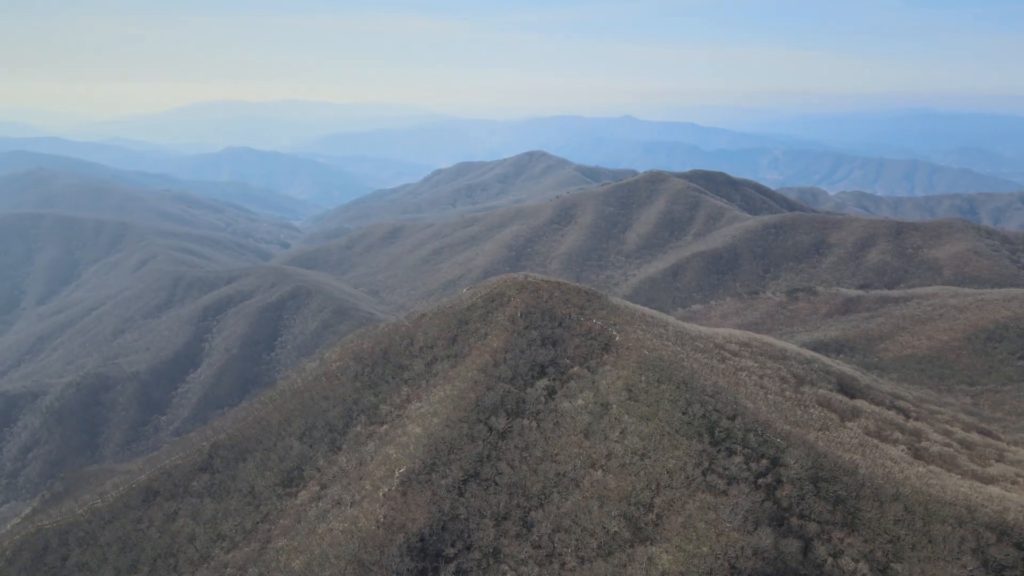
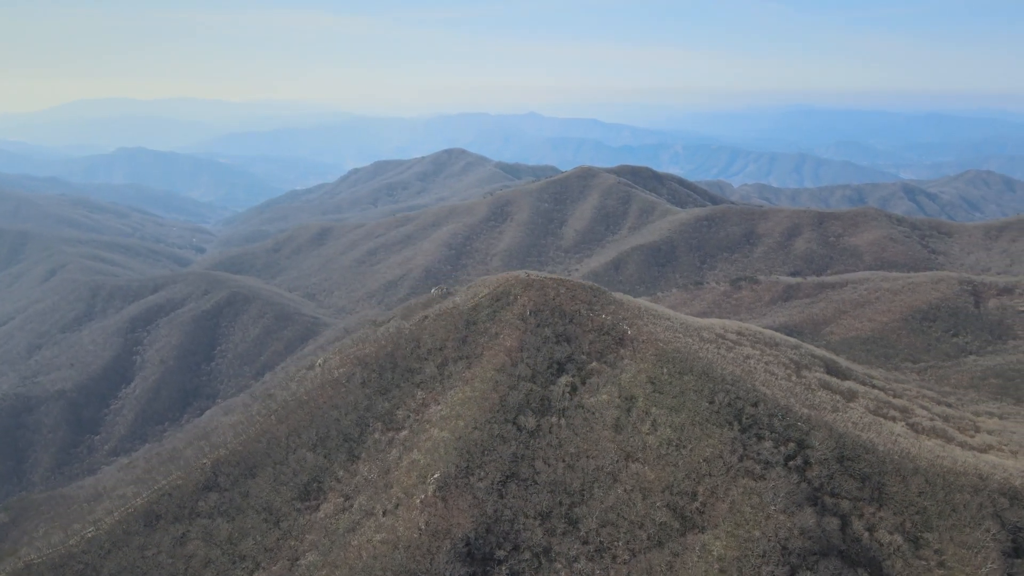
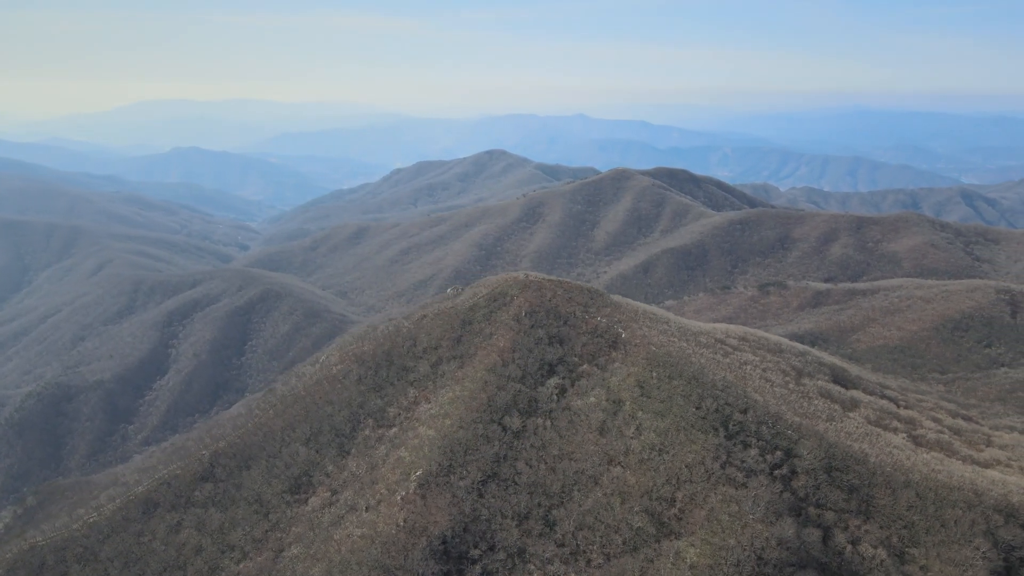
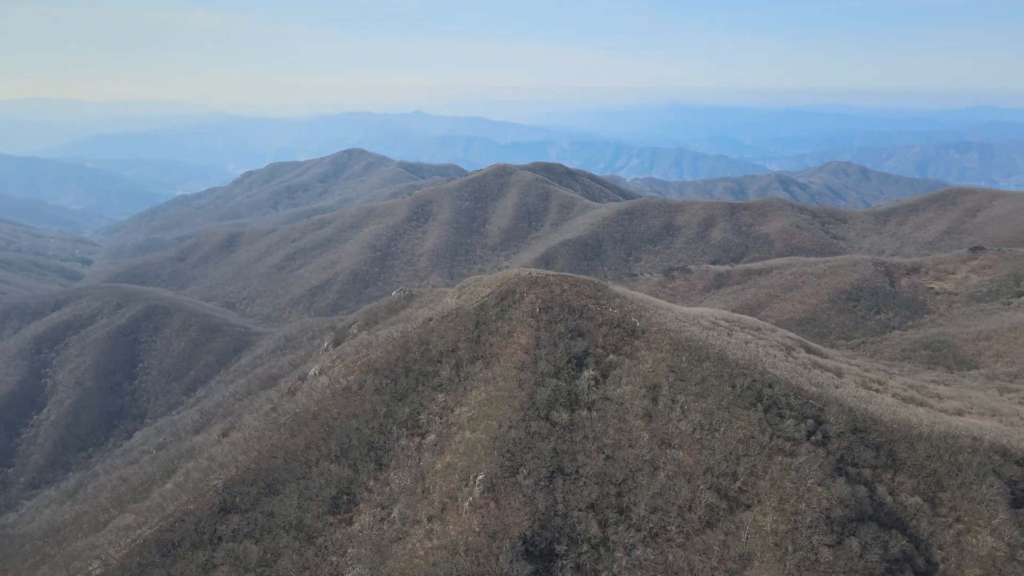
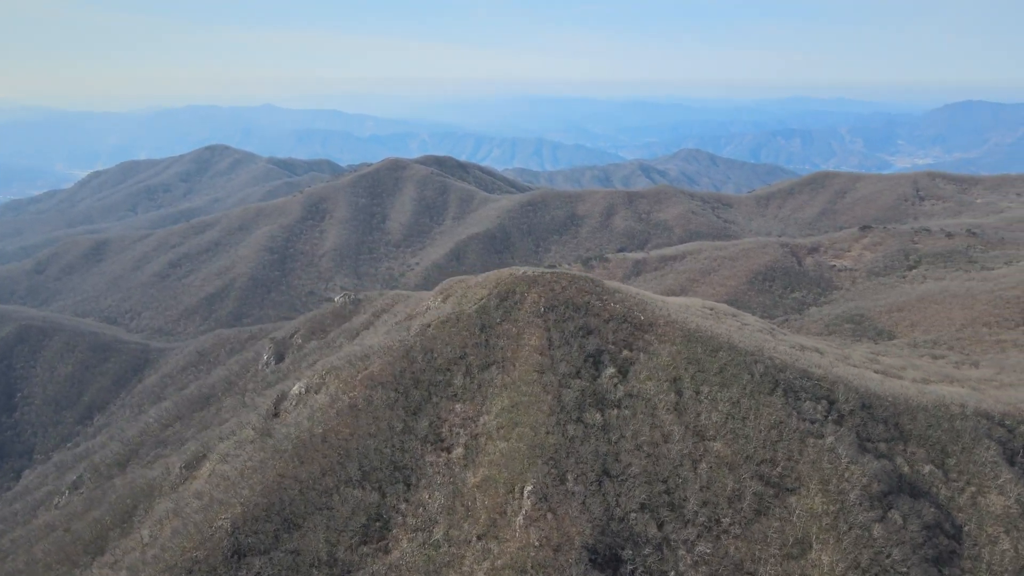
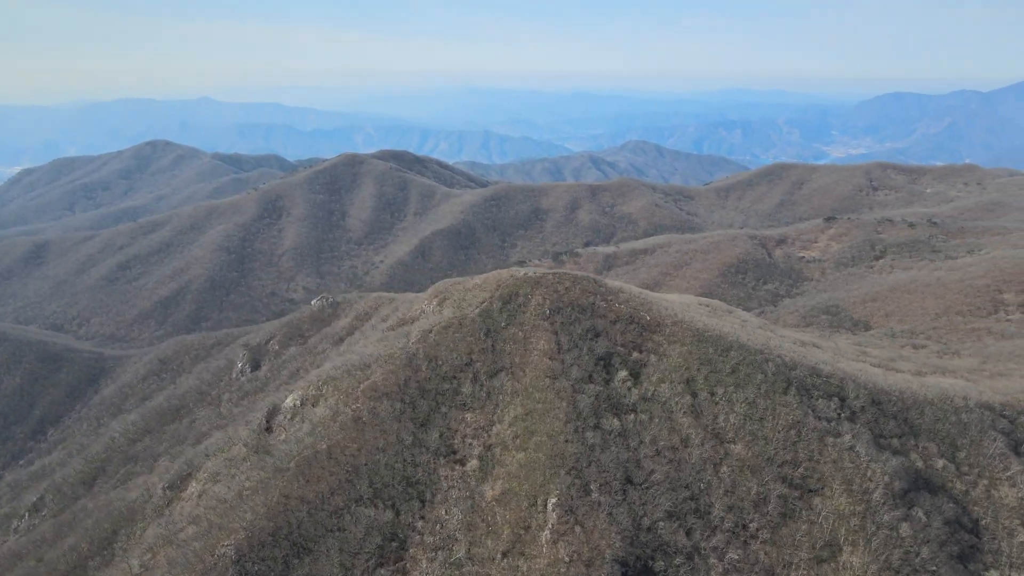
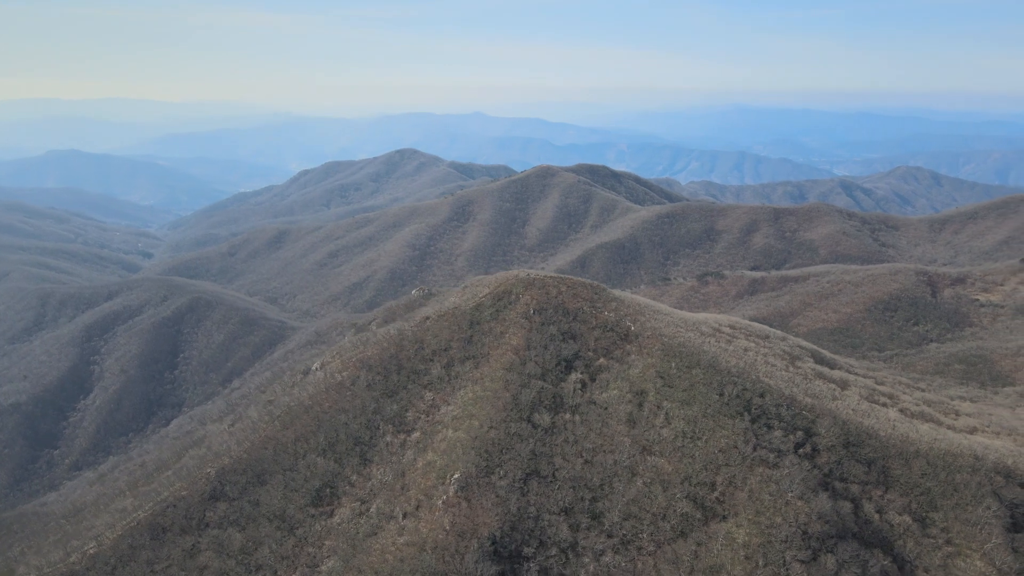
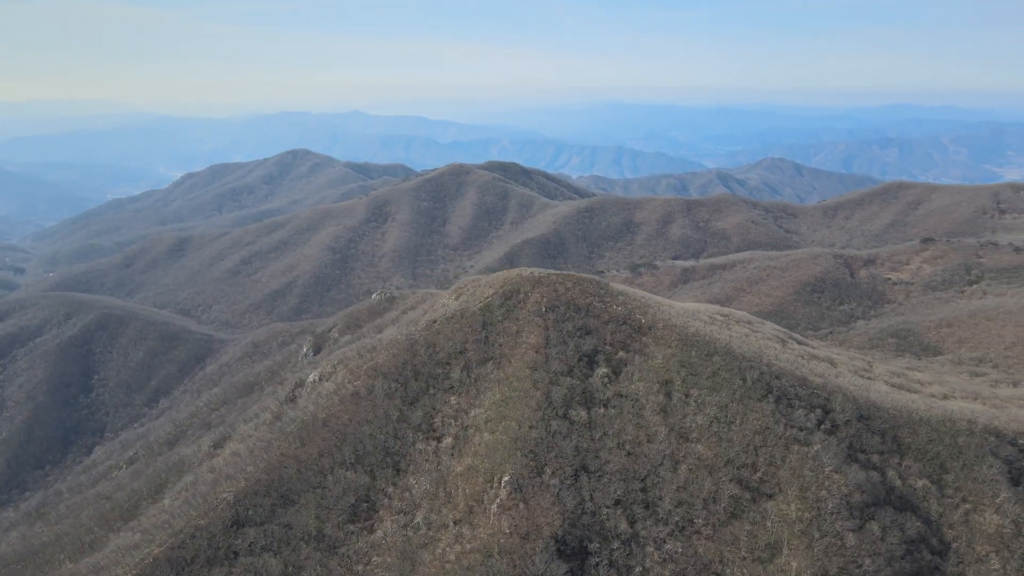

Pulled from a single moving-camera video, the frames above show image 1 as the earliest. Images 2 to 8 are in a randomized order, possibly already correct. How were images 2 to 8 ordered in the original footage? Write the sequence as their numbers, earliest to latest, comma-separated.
3, 2, 7, 4, 8, 5, 6
